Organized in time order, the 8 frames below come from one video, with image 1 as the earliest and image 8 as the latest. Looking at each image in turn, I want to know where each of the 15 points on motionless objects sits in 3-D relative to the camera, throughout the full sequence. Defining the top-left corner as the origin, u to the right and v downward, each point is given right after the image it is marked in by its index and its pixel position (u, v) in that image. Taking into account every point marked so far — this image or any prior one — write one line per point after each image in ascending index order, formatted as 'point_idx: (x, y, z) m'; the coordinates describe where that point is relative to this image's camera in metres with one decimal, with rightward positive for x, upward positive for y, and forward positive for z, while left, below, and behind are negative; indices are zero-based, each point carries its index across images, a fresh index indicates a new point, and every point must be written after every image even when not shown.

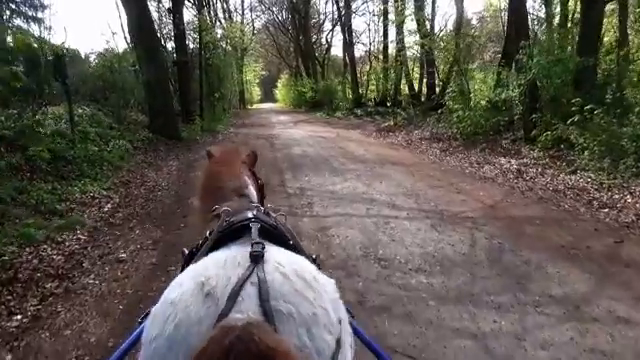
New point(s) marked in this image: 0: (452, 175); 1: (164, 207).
0: (+3.4, +0.1, +12.6) m
1: (-3.2, -0.5, +9.8) m
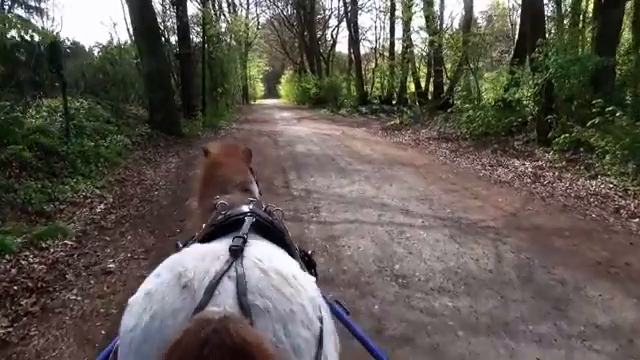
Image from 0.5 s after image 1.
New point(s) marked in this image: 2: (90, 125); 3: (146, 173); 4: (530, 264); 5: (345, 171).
0: (+3.6, 0.0, +11.9) m
1: (-3.0, -0.5, +9.1) m
2: (-7.6, +1.8, +16.1) m
3: (-4.7, +0.2, +13.2) m
4: (+2.5, -1.0, +5.8) m
5: (+0.7, +0.2, +12.7) m
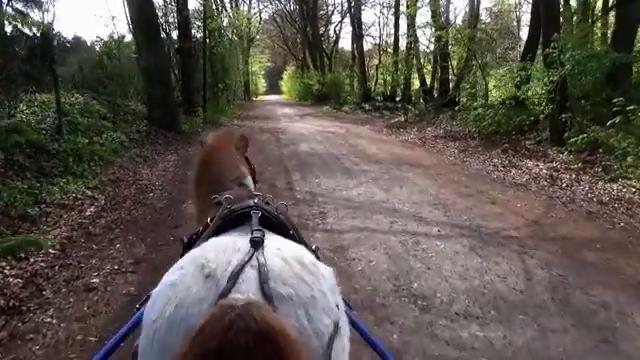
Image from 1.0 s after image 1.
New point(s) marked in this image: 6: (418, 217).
0: (+3.7, 0.0, +11.3) m
1: (-2.9, -0.6, +8.5) m
2: (-7.5, +1.9, +15.5) m
3: (-4.6, +0.2, +12.6) m
4: (+2.6, -1.1, +5.2) m
5: (+0.8, +0.2, +12.1) m
6: (+1.6, -0.6, +7.7) m
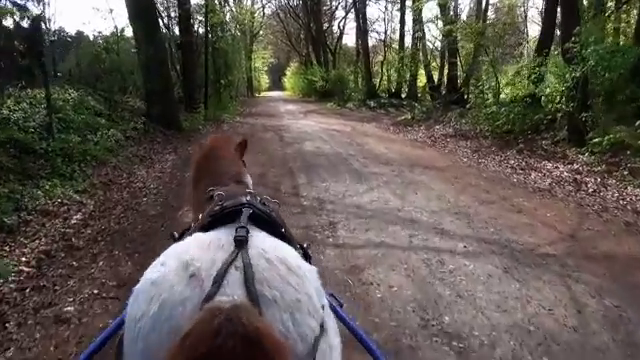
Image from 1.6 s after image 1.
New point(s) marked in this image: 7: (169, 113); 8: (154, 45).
0: (+3.8, -0.1, +10.4) m
1: (-2.8, -0.6, +7.7) m
2: (-7.3, +1.9, +14.7) m
3: (-4.4, +0.1, +11.8) m
4: (+2.7, -1.2, +4.4) m
5: (+0.9, +0.1, +11.3) m
6: (+1.7, -0.7, +6.9) m
7: (-6.1, +2.7, +19.8) m
8: (-6.6, +5.4, +19.4) m
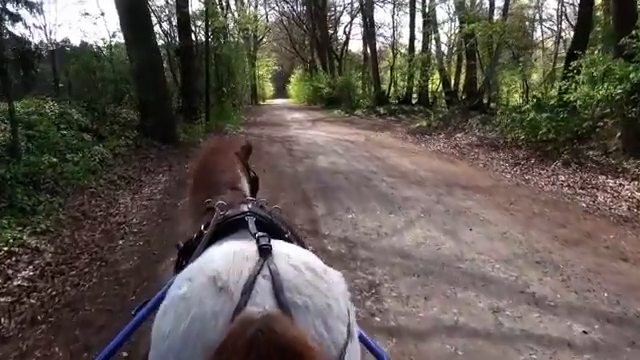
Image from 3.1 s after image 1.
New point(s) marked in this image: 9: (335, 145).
0: (+4.2, -0.6, +8.3) m
1: (-2.4, -1.2, +5.6) m
2: (-6.8, +1.2, +12.7) m
3: (-4.0, -0.5, +9.8) m
4: (+3.1, -1.6, +2.2) m
5: (+1.4, -0.4, +9.2) m
6: (+2.1, -1.1, +4.8) m
7: (-5.6, +2.0, +17.9) m
8: (-6.2, +4.6, +17.5) m
9: (+0.6, +1.3, +18.3) m
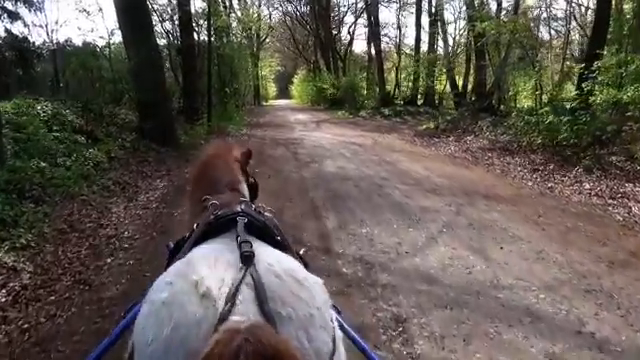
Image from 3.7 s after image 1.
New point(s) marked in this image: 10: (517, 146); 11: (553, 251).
0: (+4.4, -0.7, +7.5) m
1: (-2.2, -1.3, +4.9) m
2: (-6.7, +1.1, +11.9) m
3: (-3.9, -0.6, +9.0) m
4: (+3.2, -1.8, +1.4) m
5: (+1.5, -0.5, +8.4) m
6: (+2.2, -1.3, +4.0) m
7: (-5.4, +1.9, +17.1) m
8: (-6.0, +4.5, +16.7) m
9: (+0.8, +1.1, +17.5) m
10: (+7.2, +1.3, +17.7) m
11: (+3.0, -0.9, +6.2) m
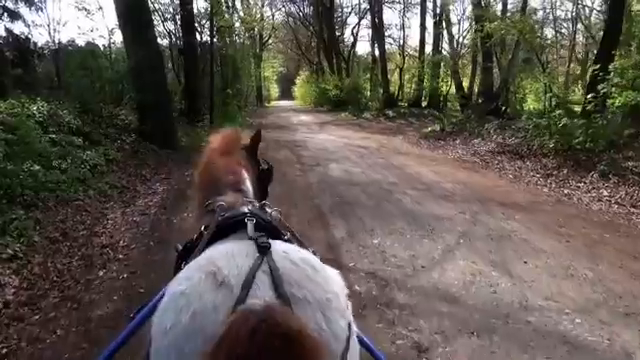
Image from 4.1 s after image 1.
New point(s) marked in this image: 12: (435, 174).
0: (+4.5, -0.9, +7.0) m
1: (-2.1, -1.4, +4.4) m
2: (-6.5, +1.0, +11.5) m
3: (-3.7, -0.7, +8.5) m
4: (+3.3, -1.9, +0.9) m
5: (+1.7, -0.7, +7.9) m
6: (+2.3, -1.4, +3.5) m
7: (-5.2, +1.8, +16.7) m
8: (-5.8, +4.4, +16.3) m
9: (+1.0, +1.0, +17.0) m
10: (+7.4, +1.1, +17.2) m
11: (+3.1, -1.0, +5.7) m
12: (+3.0, +0.1, +12.4) m
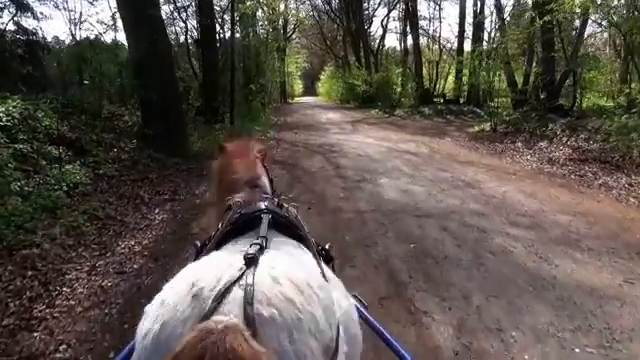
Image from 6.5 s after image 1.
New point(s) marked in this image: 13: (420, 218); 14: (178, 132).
0: (+5.3, -1.4, +3.6) m
1: (-1.5, -1.9, +1.3) m
2: (-5.6, +0.6, +8.6) m
3: (-2.9, -1.2, +5.5) m
4: (+3.8, -2.4, -2.4) m
5: (+2.4, -1.2, +4.6) m
6: (+2.9, -1.9, +0.2) m
7: (-4.0, +1.3, +13.7) m
8: (-4.6, +4.0, +13.3) m
9: (+2.2, +0.6, +13.8) m
10: (+8.6, +0.6, +13.7) m
11: (+3.8, -1.6, +2.4) m
12: (+4.0, -0.3, +9.1) m
13: (+1.6, -0.7, +7.5) m
14: (-4.1, +1.3, +13.7) m
